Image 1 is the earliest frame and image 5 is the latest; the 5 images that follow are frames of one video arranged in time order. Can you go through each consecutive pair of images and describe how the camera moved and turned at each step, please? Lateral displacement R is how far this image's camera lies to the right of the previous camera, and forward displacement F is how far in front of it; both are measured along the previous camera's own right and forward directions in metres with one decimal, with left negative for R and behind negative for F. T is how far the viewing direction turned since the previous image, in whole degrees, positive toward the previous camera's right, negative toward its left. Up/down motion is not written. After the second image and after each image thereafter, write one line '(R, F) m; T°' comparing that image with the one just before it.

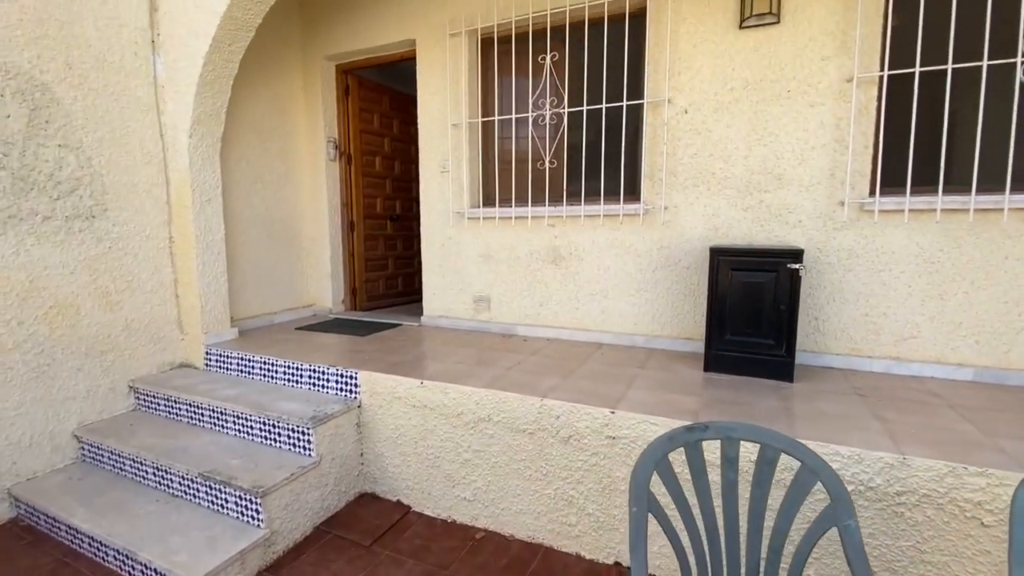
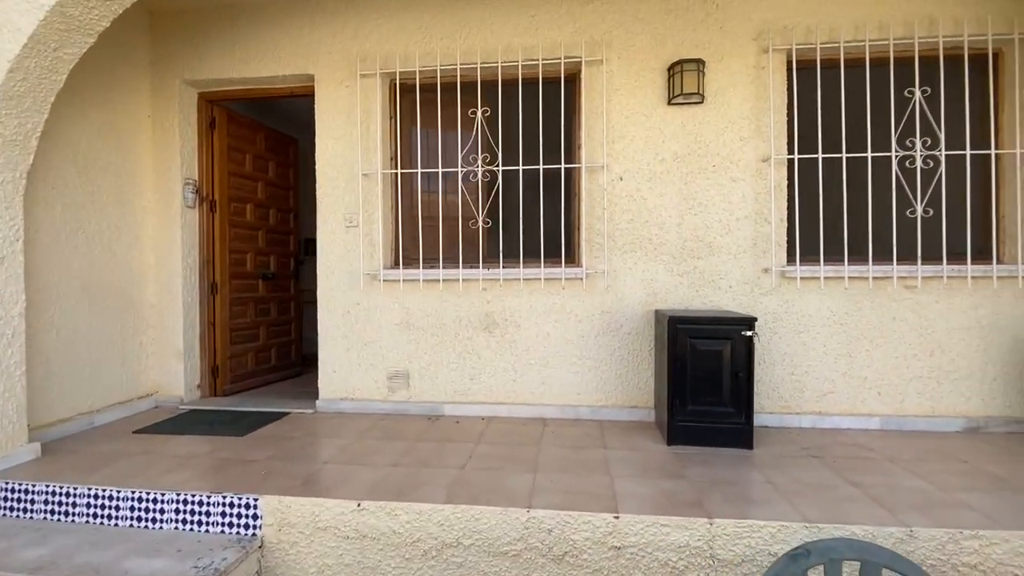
(-0.4, +0.4) m; +18°
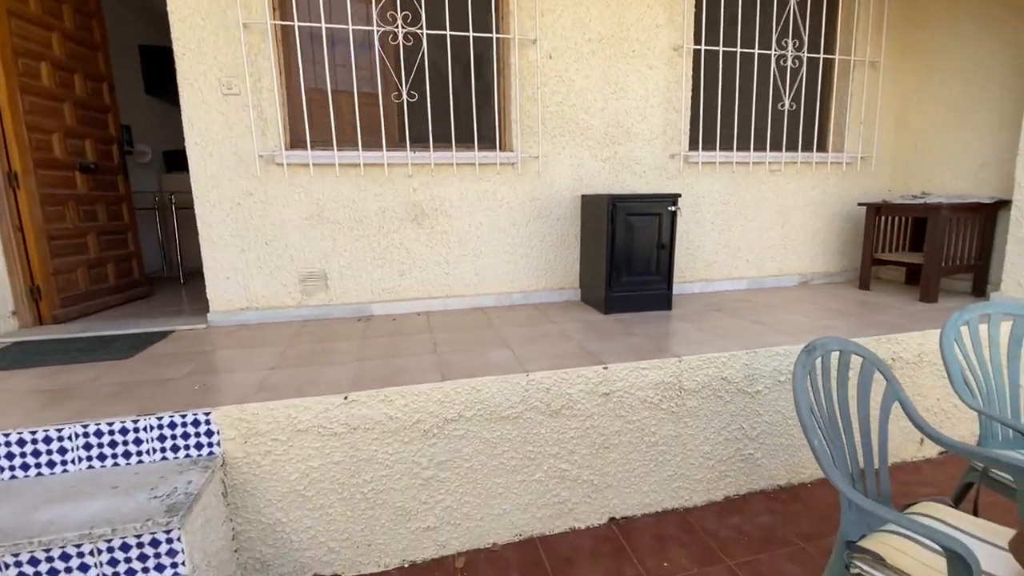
(-0.6, +0.2) m; +20°
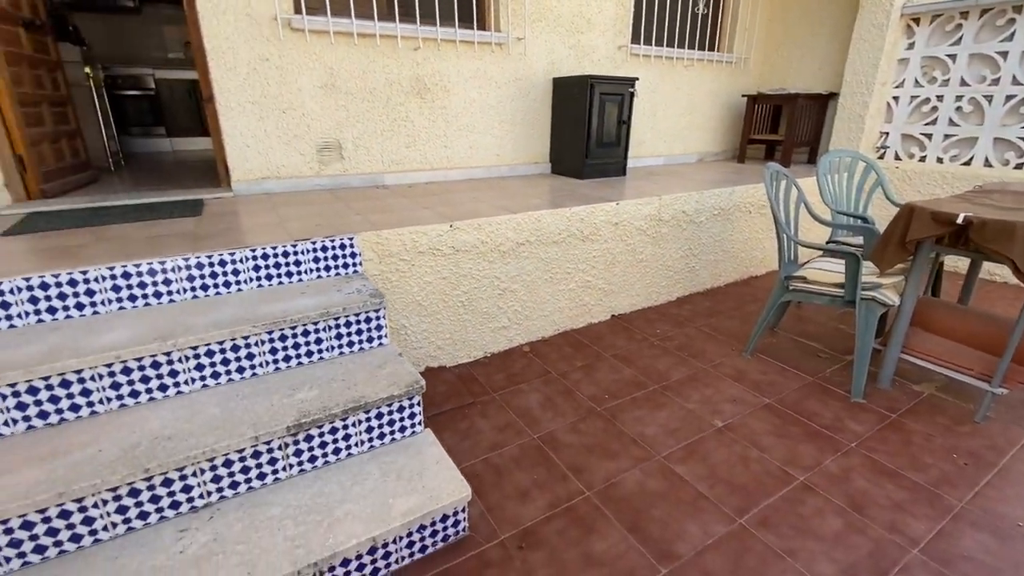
(-0.9, -0.4) m; +17°
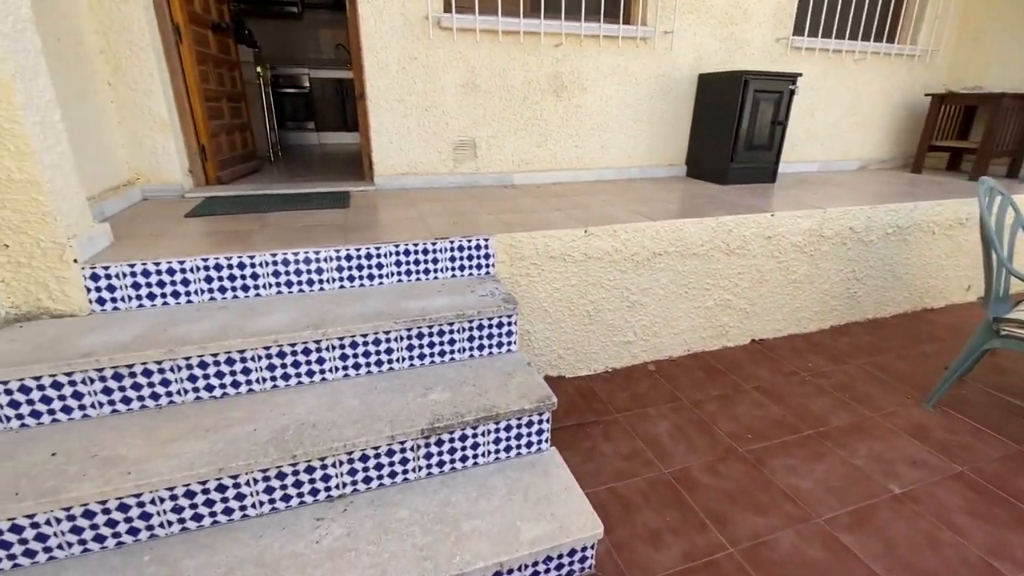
(-0.1, +0.1) m; -12°
